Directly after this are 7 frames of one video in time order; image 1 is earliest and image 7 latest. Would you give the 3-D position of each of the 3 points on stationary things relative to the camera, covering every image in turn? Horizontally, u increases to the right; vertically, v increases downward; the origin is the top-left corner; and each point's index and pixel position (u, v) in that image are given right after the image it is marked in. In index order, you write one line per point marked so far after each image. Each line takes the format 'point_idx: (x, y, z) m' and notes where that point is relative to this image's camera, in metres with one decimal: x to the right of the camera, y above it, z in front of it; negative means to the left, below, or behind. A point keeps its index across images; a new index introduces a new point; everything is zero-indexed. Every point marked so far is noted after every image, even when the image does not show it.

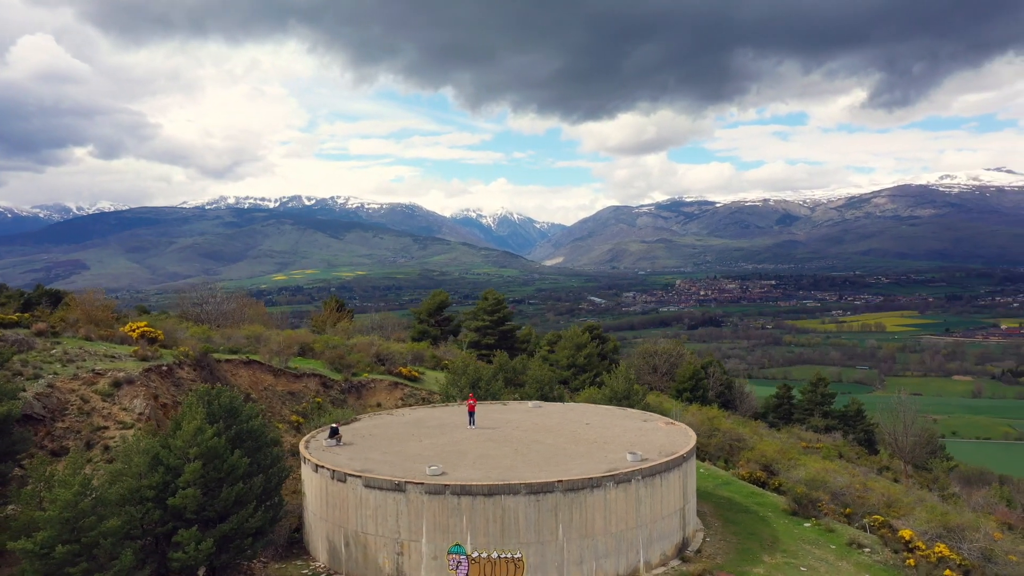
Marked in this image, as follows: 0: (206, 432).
0: (-6.6, -3.1, +17.7) m
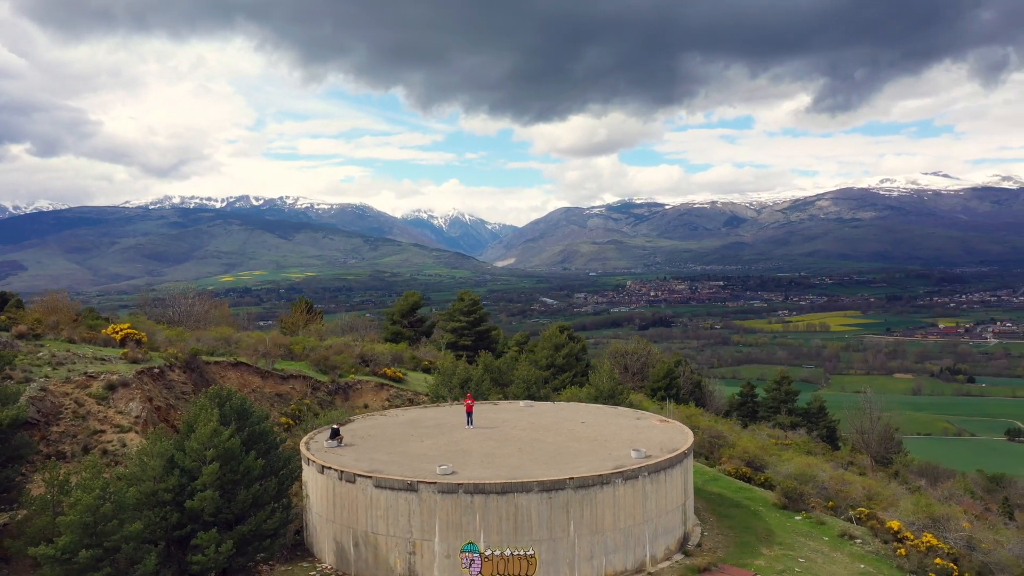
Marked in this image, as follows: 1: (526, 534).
0: (-6.2, -3.1, +17.6) m
1: (+0.3, -5.8, +19.6) m
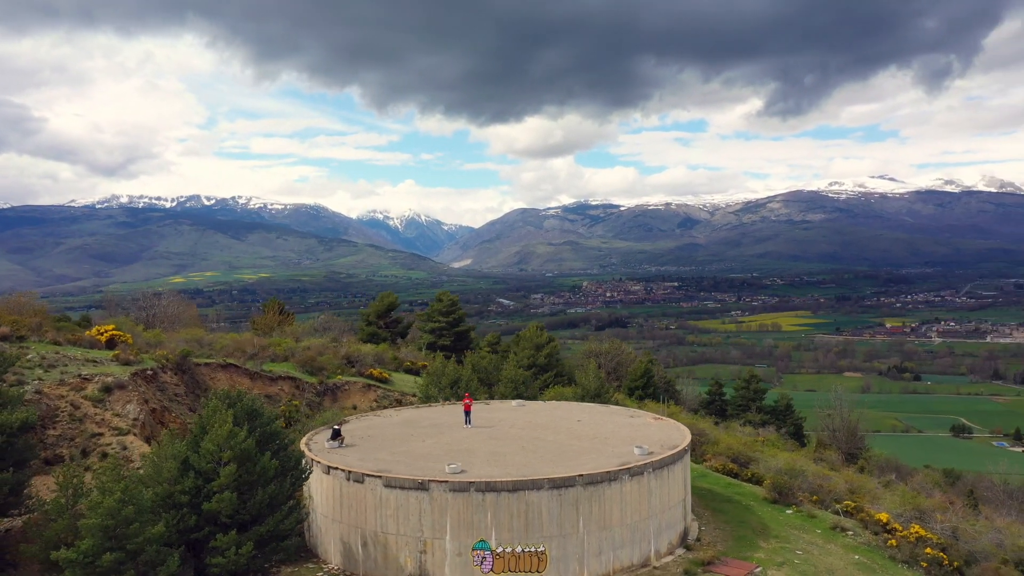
0: (-5.8, -3.1, +17.5) m
1: (+0.6, -5.8, +19.8) m
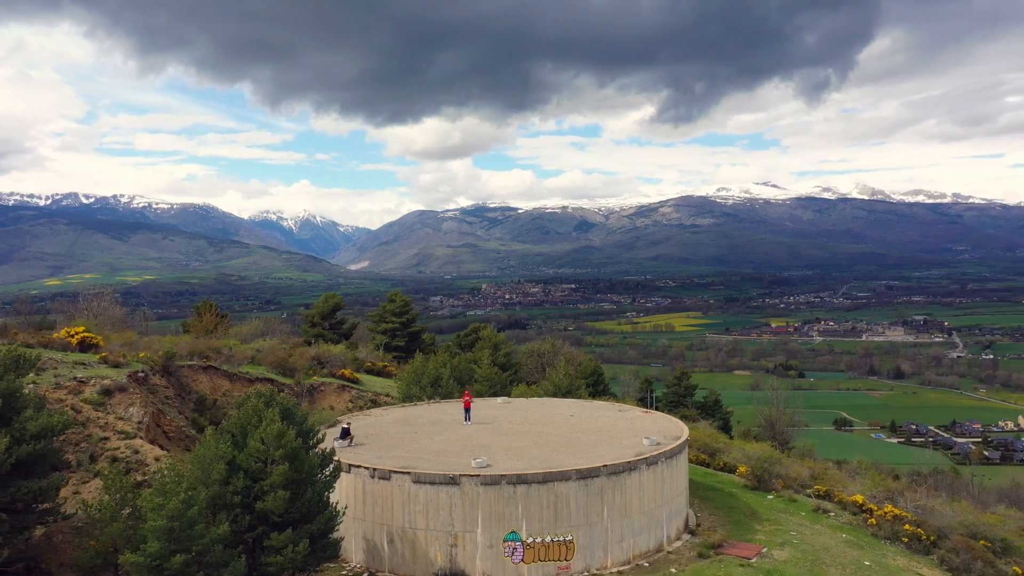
0: (-4.8, -3.1, +17.4) m
1: (+1.3, -5.8, +20.5) m
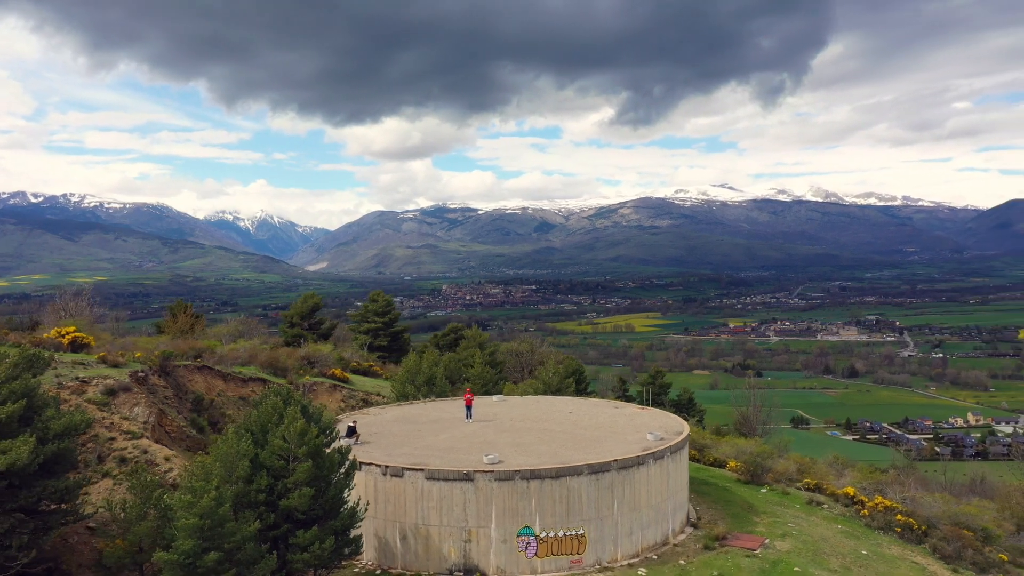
0: (-4.3, -3.0, +17.4) m
1: (+1.6, -5.7, +20.8) m
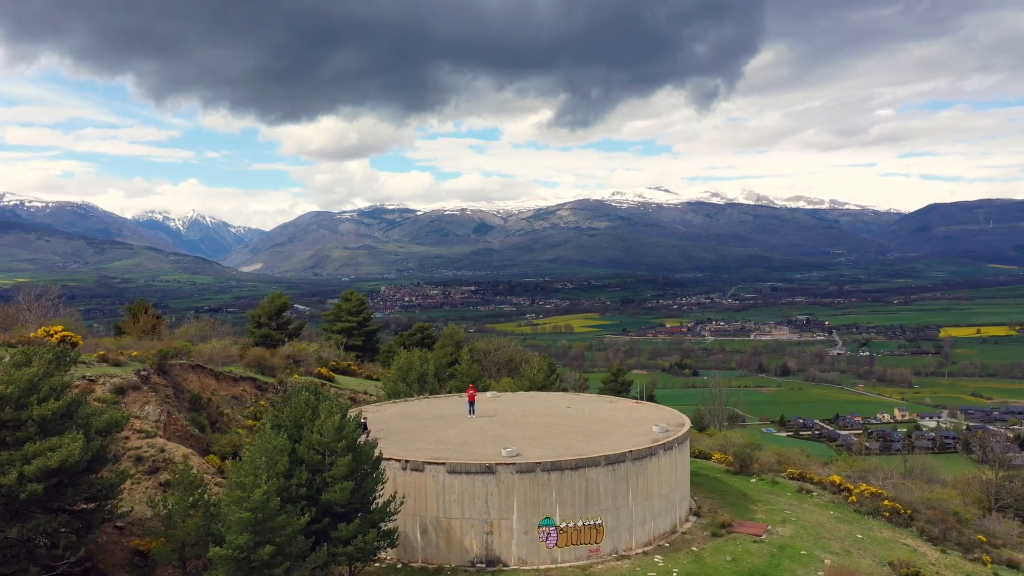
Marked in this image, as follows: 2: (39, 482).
0: (-3.5, -2.9, +17.5) m
1: (+2.2, -5.6, +21.3) m
2: (-8.1, -3.4, +14.2) m
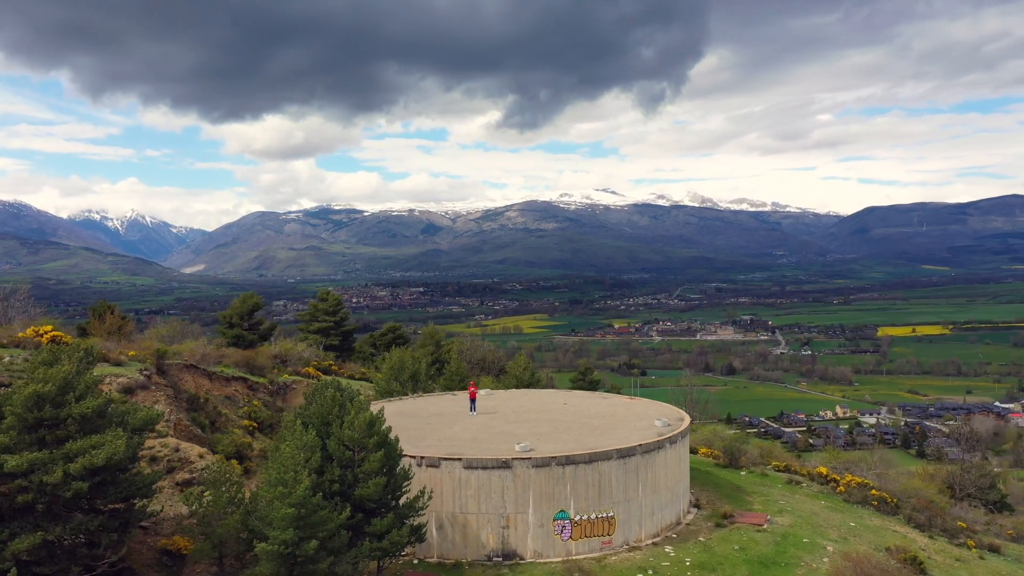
0: (-2.9, -2.8, +17.6) m
1: (+2.5, -5.5, +21.8) m
2: (-7.3, -3.3, +14.0) m
